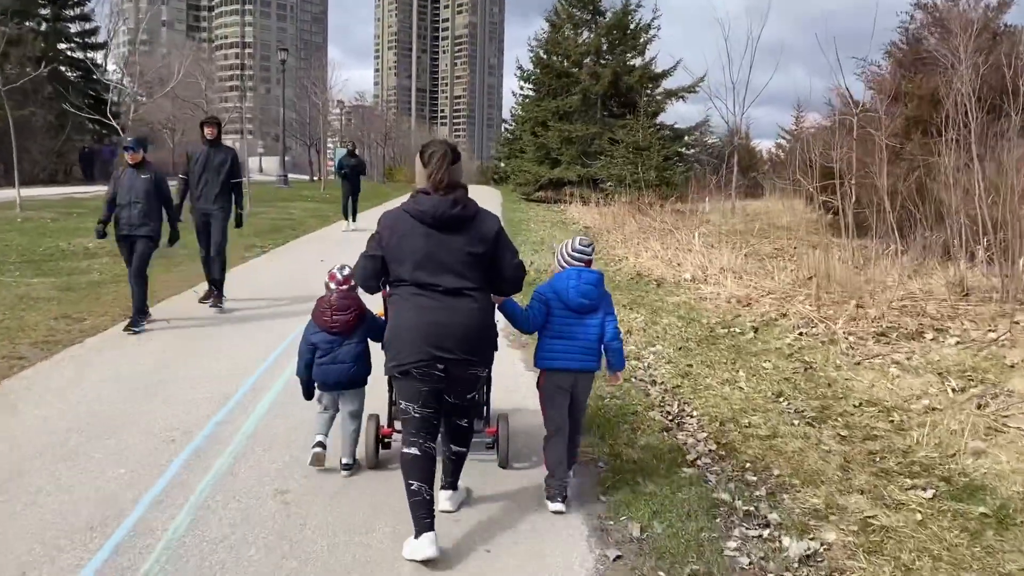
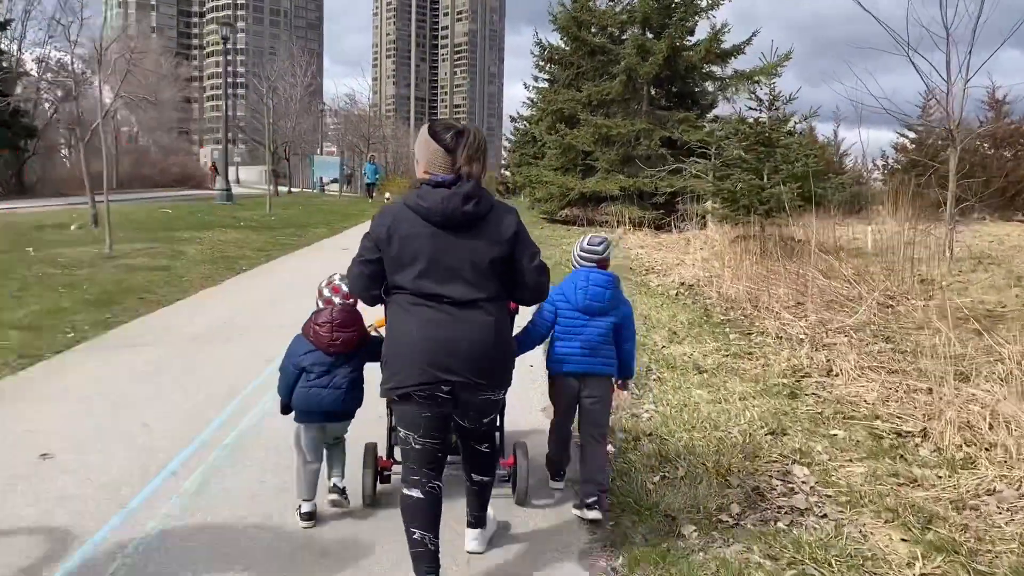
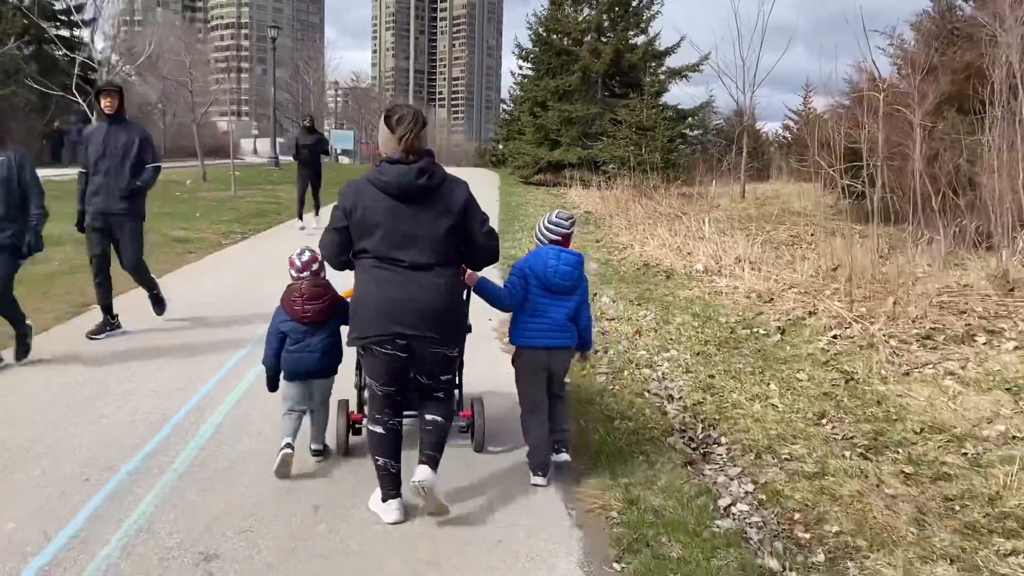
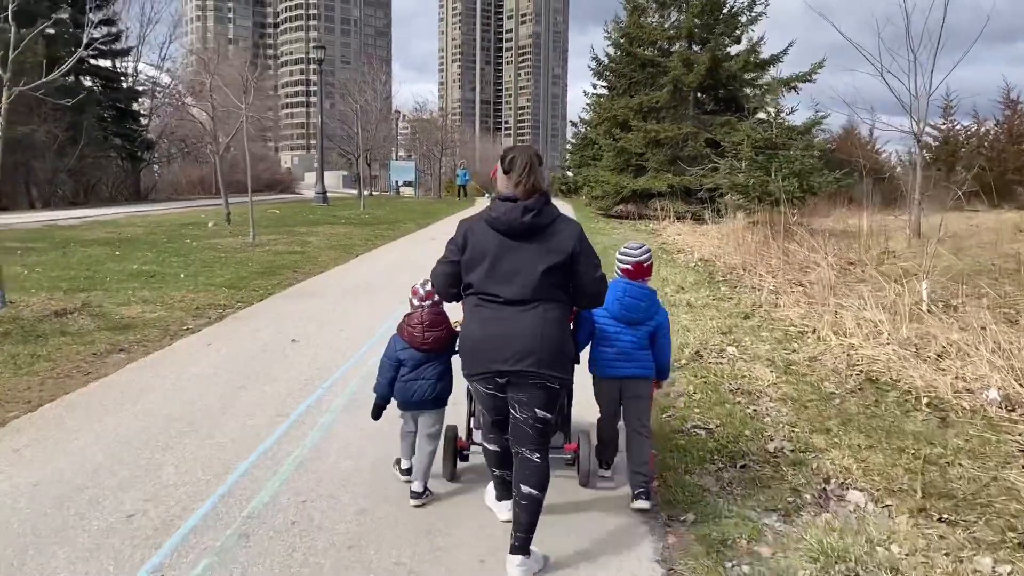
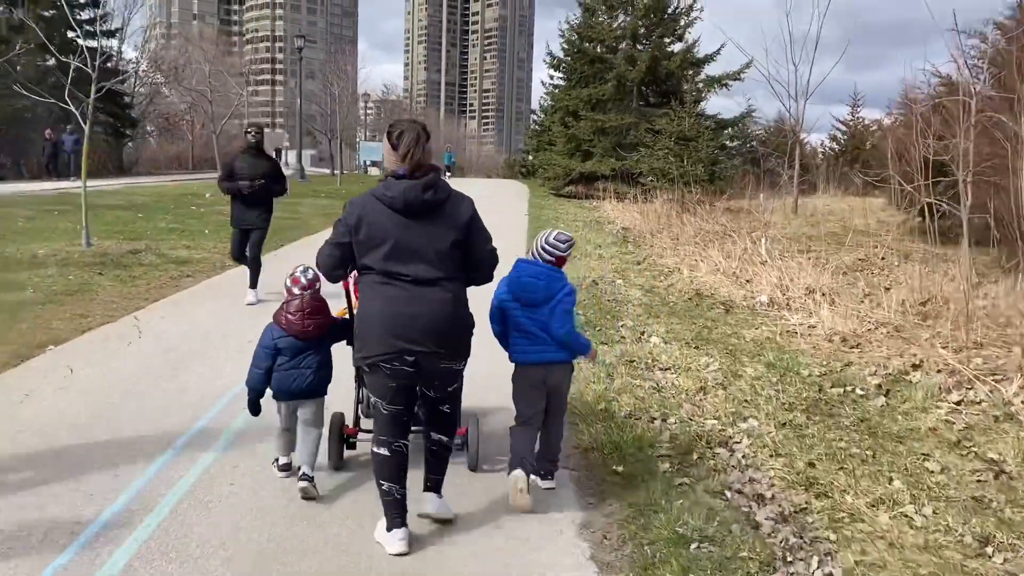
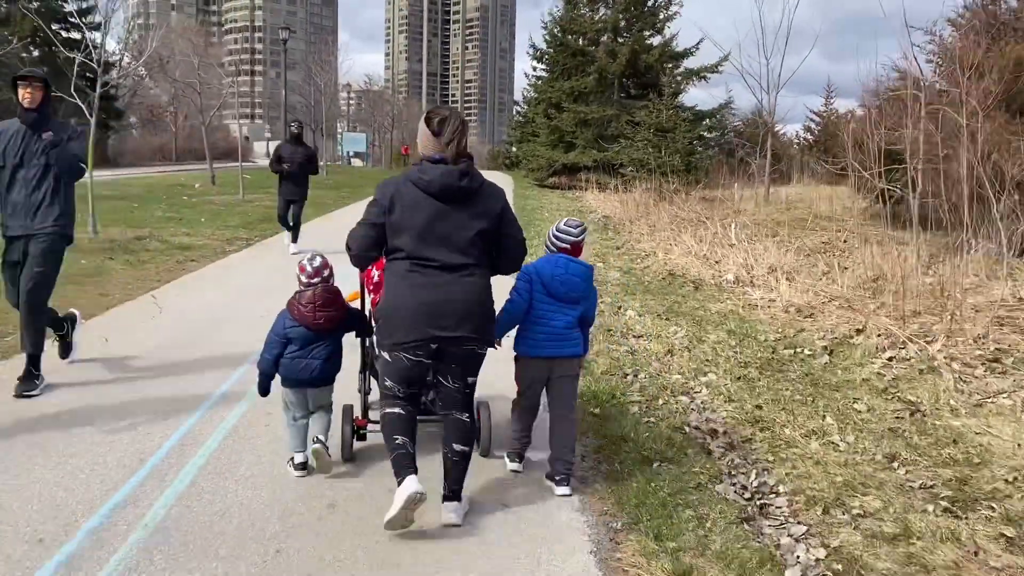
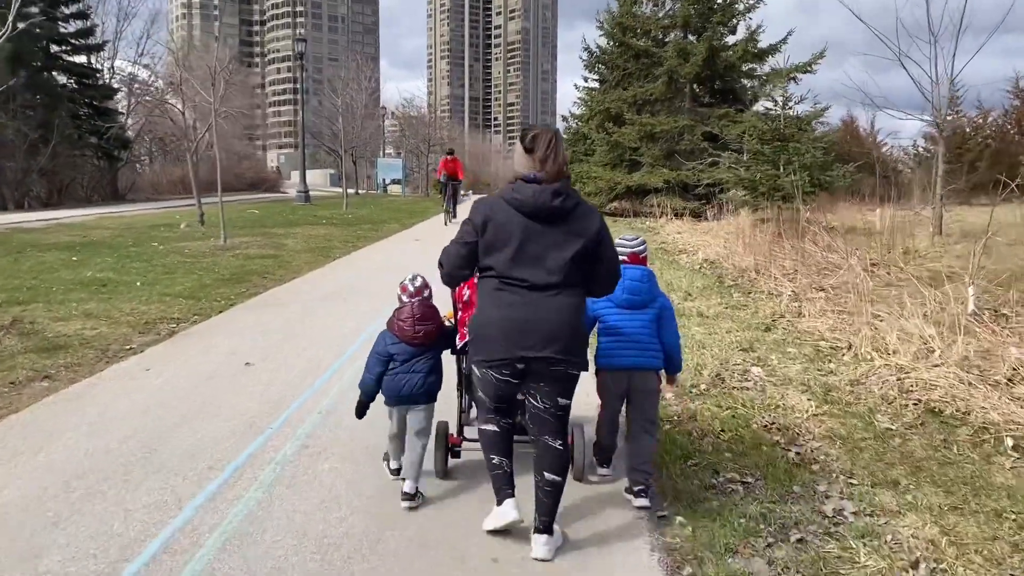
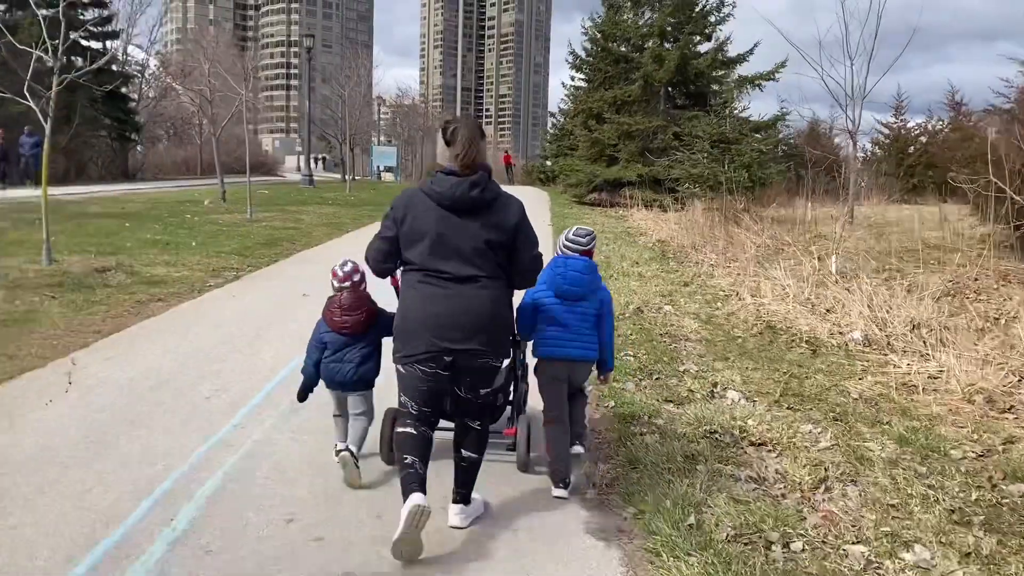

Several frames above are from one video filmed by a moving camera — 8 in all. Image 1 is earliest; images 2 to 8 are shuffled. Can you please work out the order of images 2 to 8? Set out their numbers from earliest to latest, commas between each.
3, 6, 5, 8, 4, 7, 2
